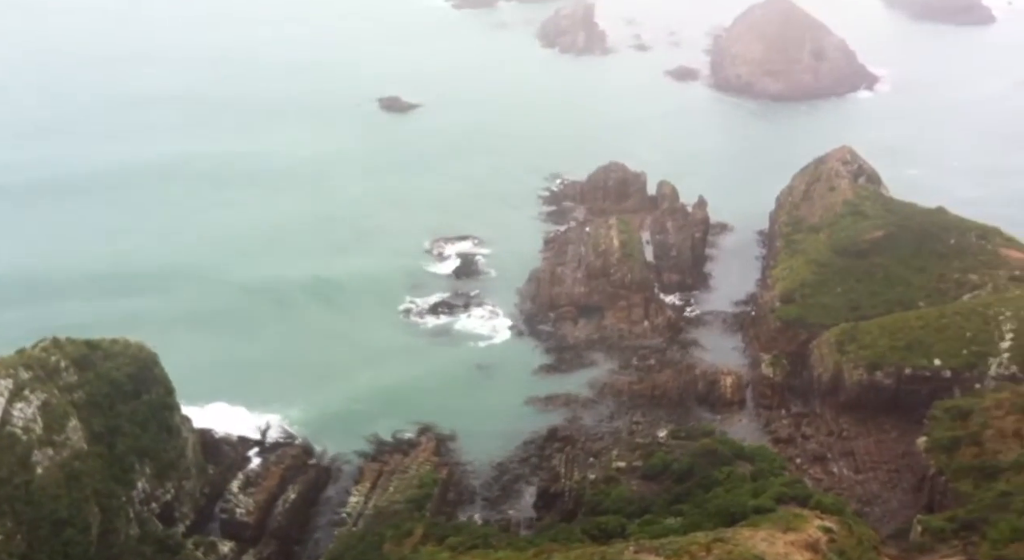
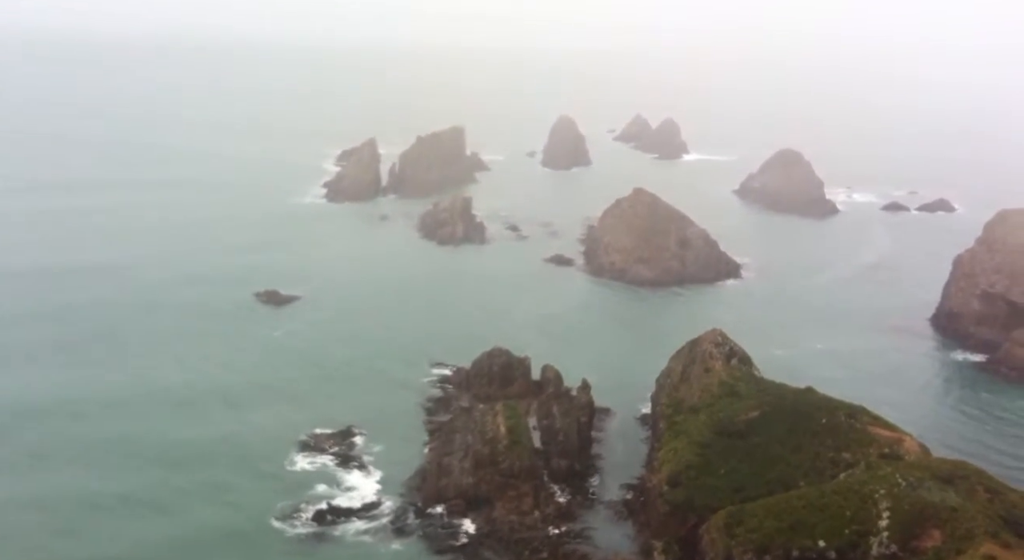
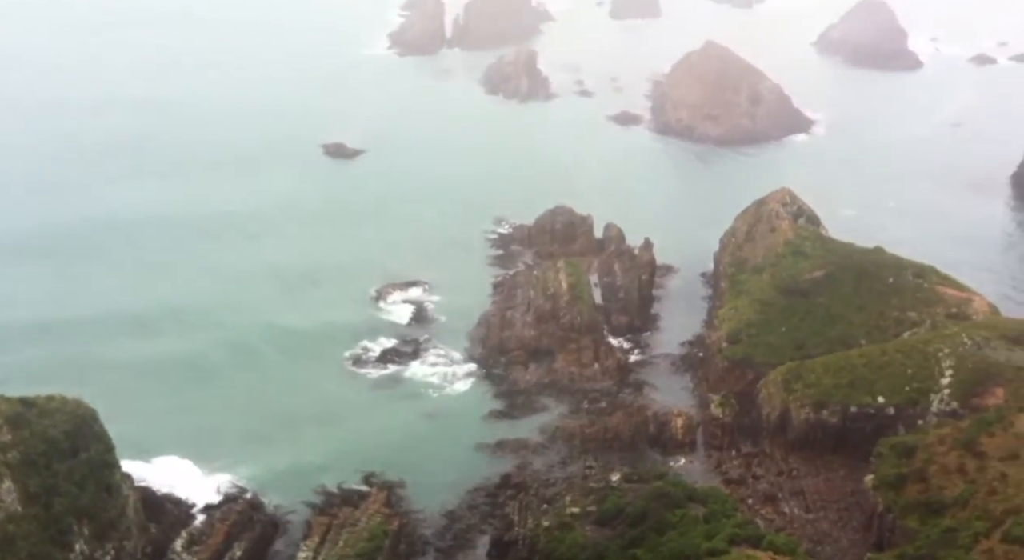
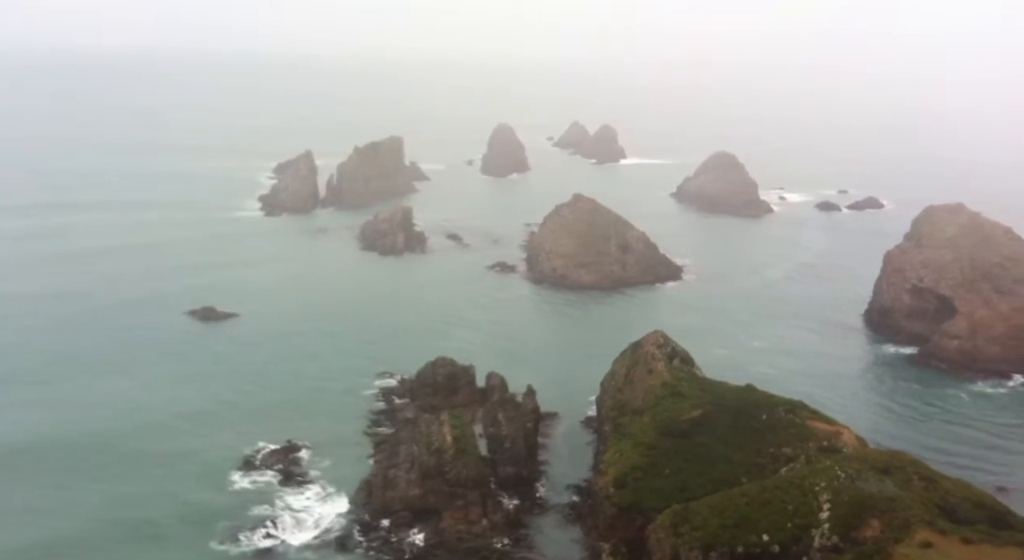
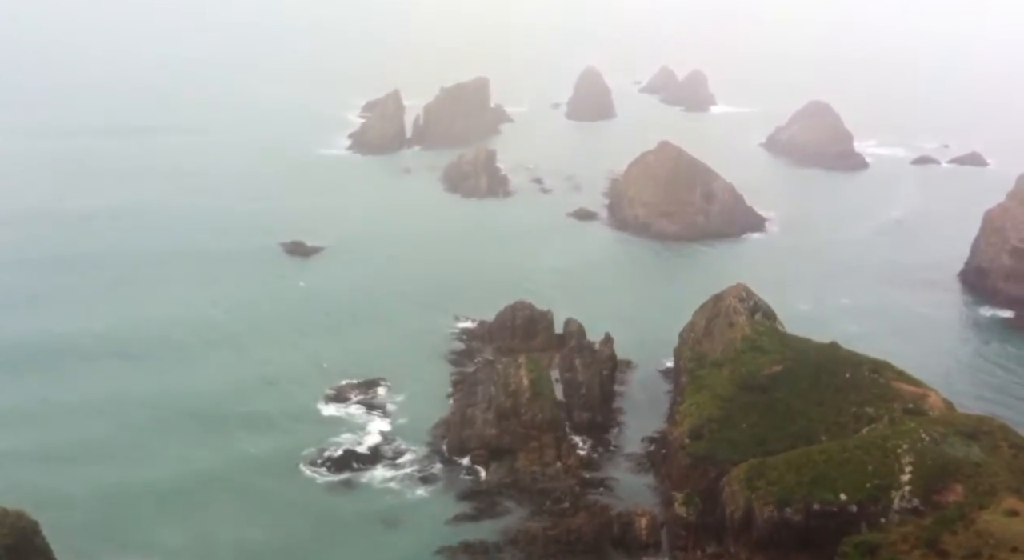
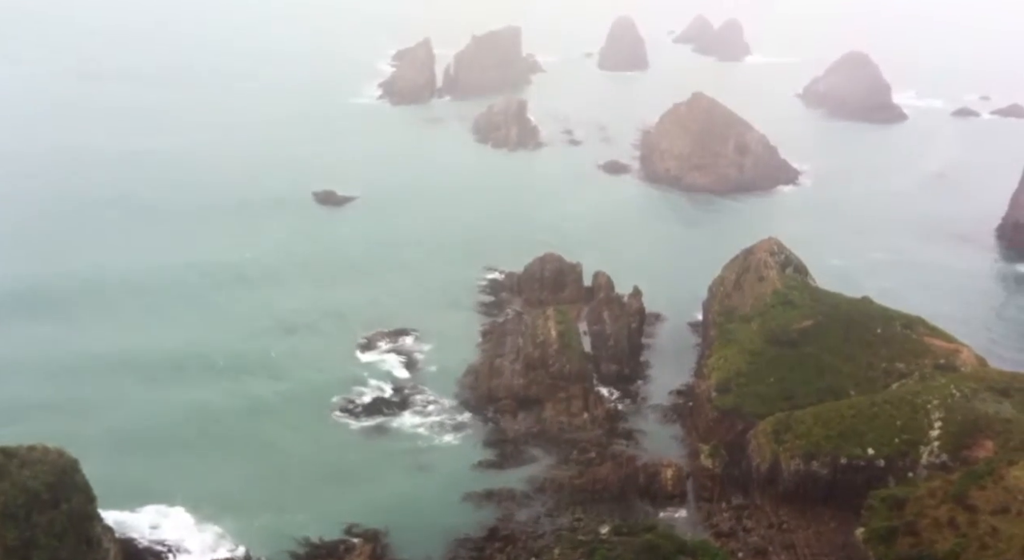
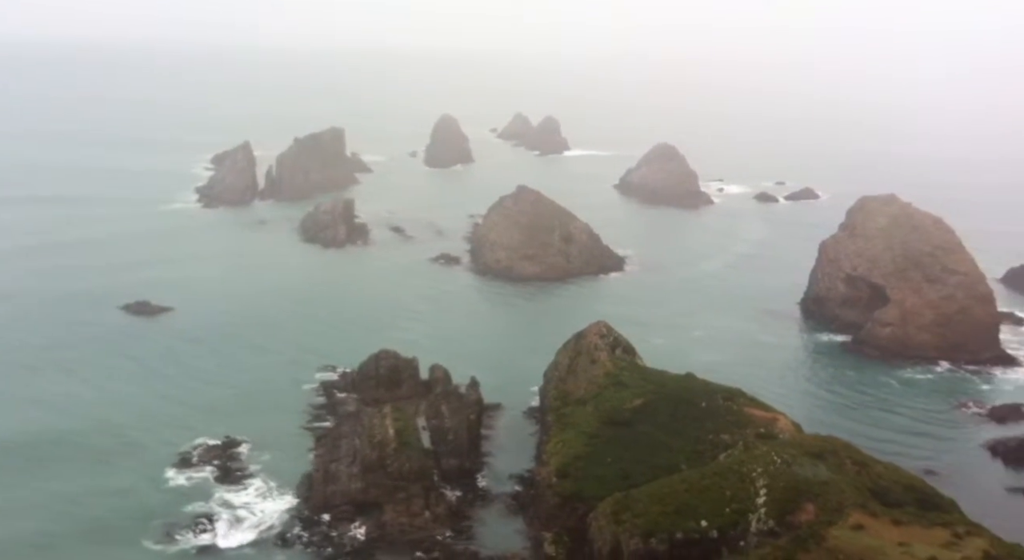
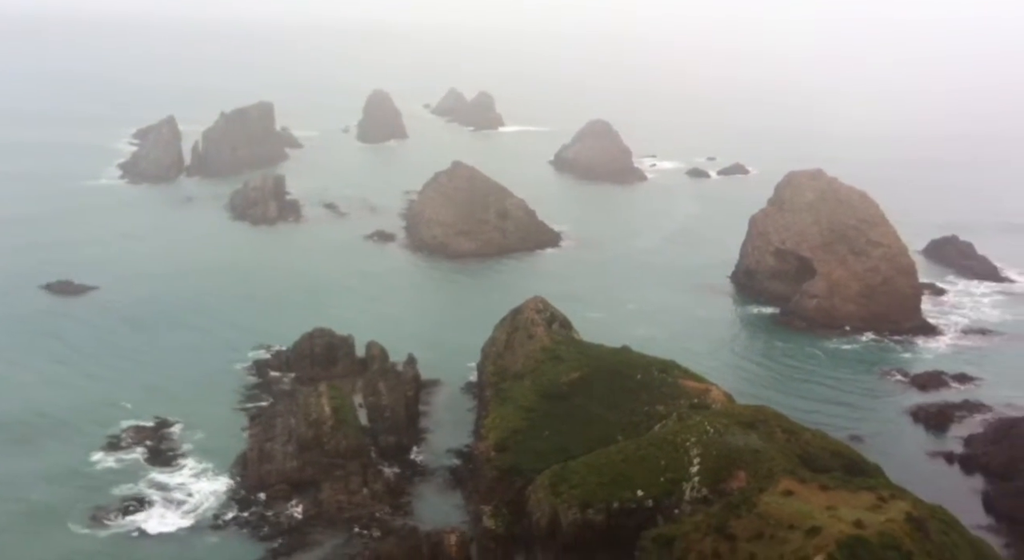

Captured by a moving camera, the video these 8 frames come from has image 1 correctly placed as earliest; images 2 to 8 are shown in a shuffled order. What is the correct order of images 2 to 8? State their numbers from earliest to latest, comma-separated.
3, 6, 5, 2, 4, 7, 8
